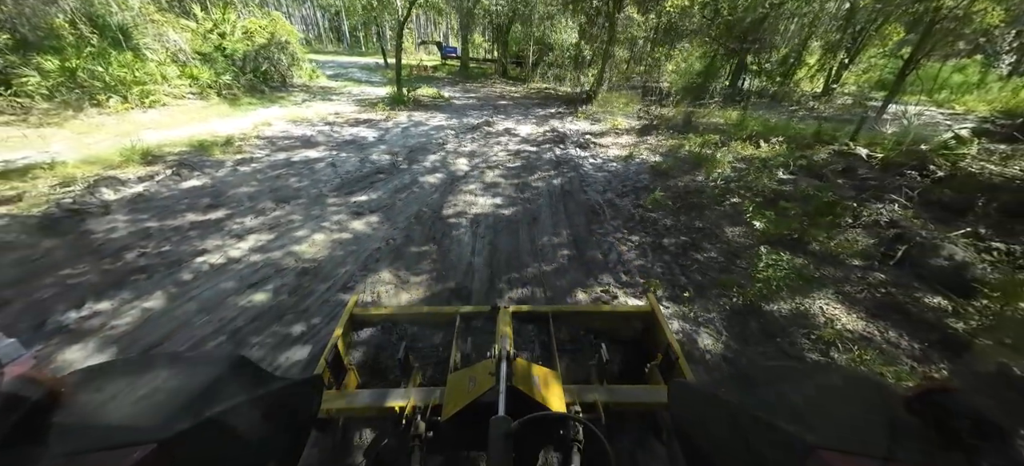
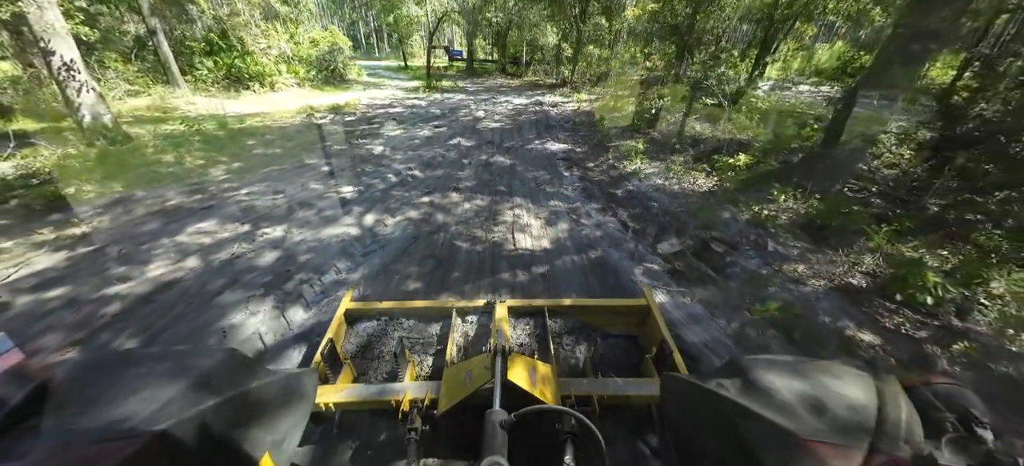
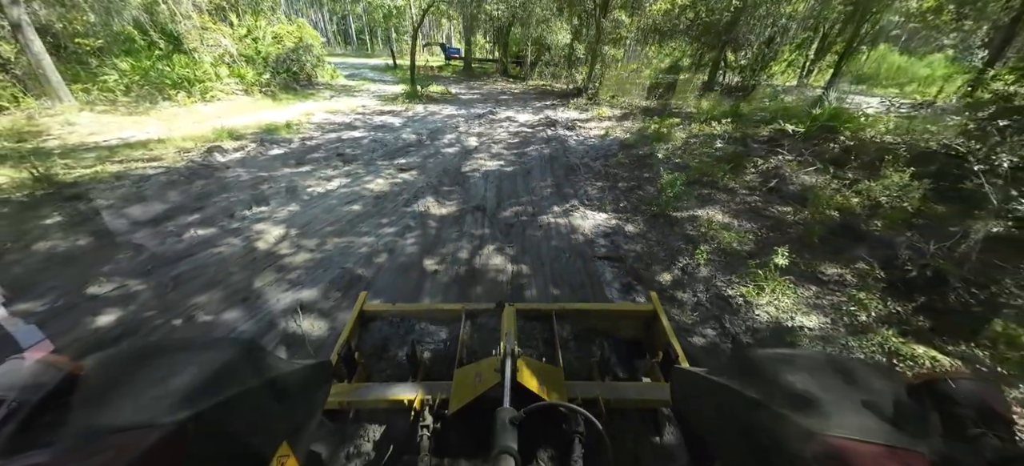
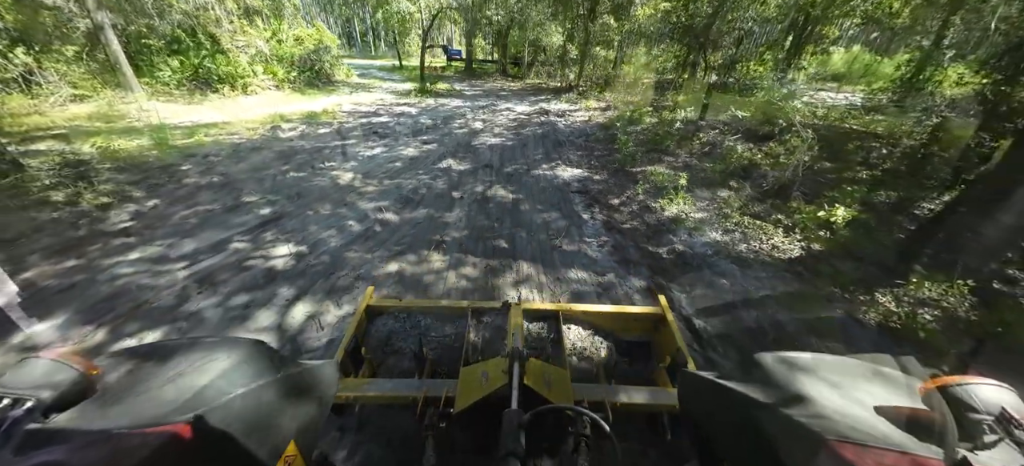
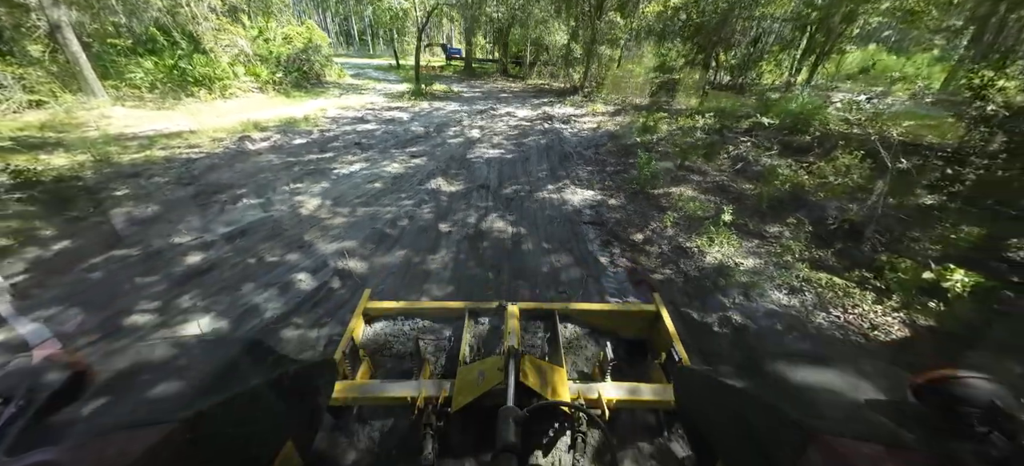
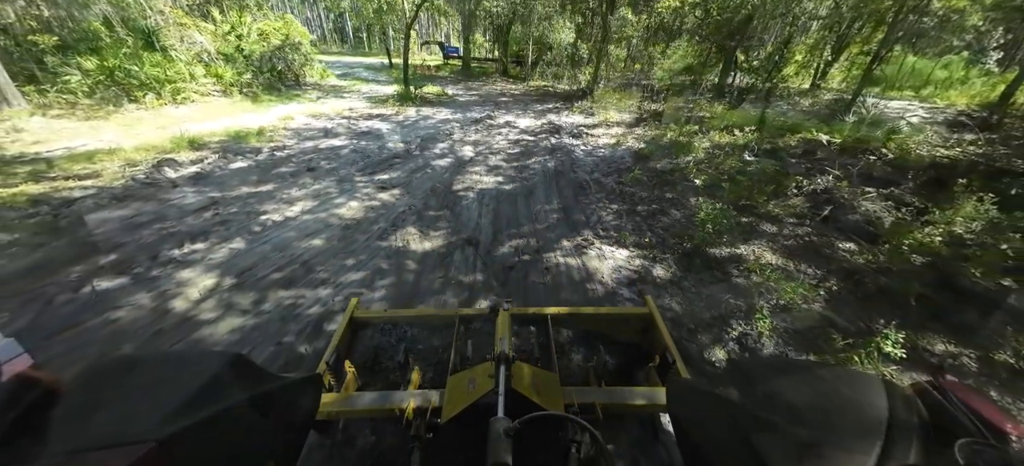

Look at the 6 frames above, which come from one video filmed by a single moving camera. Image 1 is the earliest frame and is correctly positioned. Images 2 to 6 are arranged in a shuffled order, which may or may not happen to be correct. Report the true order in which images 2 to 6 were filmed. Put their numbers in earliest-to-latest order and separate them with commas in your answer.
6, 3, 5, 4, 2
